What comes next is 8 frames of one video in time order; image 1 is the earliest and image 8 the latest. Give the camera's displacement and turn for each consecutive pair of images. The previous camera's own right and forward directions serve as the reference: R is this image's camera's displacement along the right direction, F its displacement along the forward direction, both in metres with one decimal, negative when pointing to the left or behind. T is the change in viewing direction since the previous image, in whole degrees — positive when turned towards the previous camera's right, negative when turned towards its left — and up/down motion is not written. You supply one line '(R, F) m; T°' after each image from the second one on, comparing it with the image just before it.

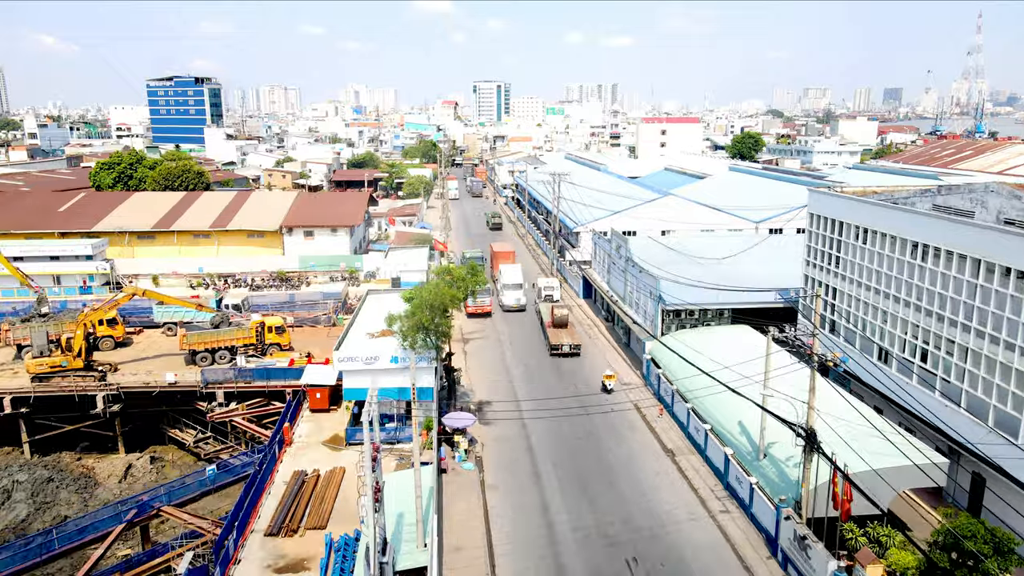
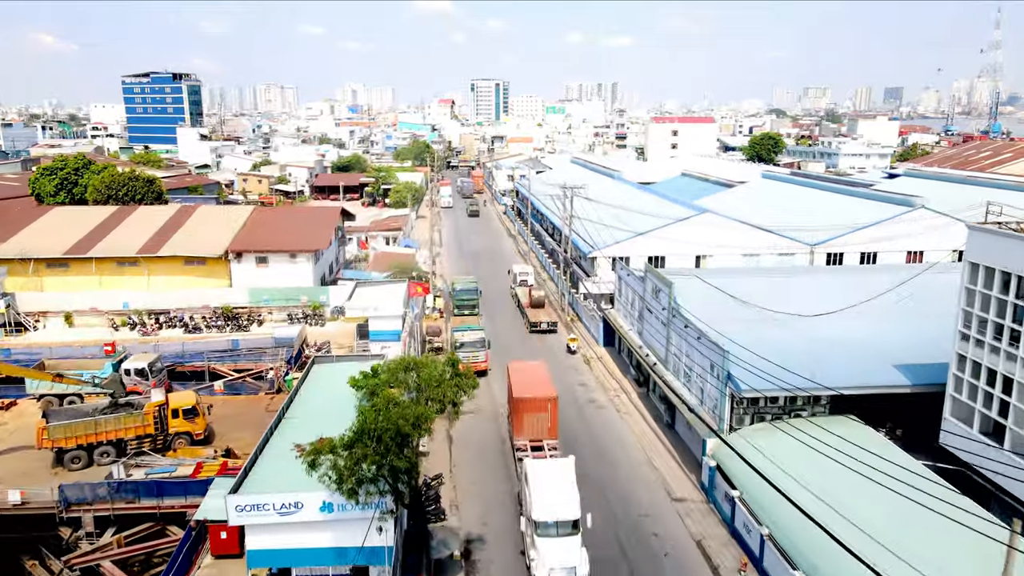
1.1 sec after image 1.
(-0.1, +6.5) m; 0°
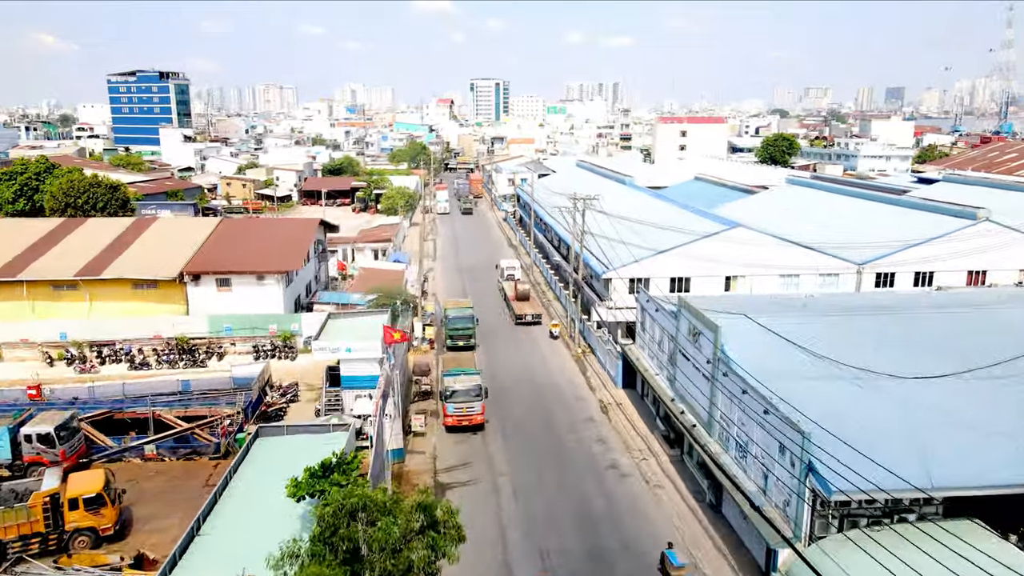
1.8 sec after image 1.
(-0.1, +3.8) m; 0°
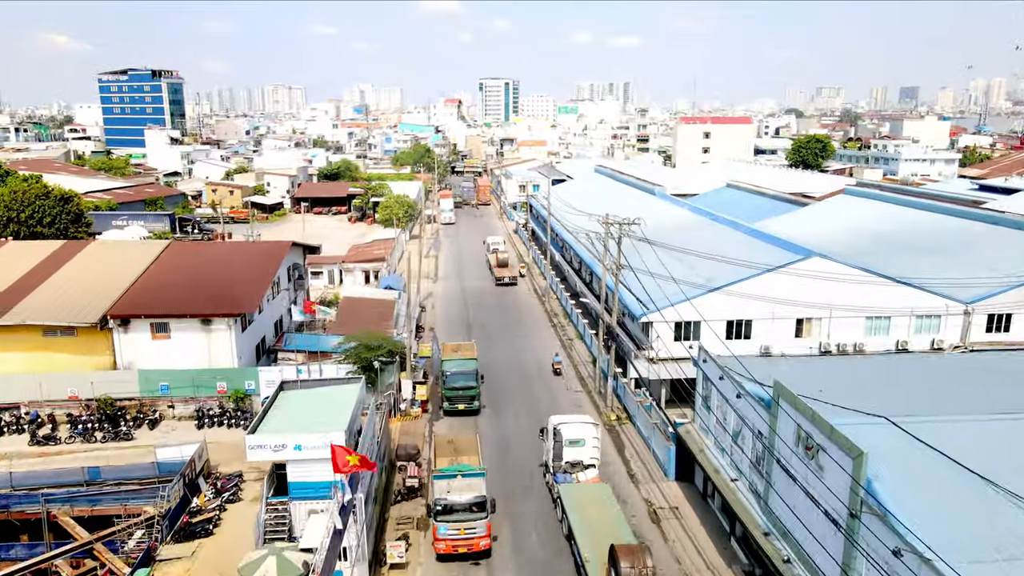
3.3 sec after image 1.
(-0.1, +5.2) m; -1°
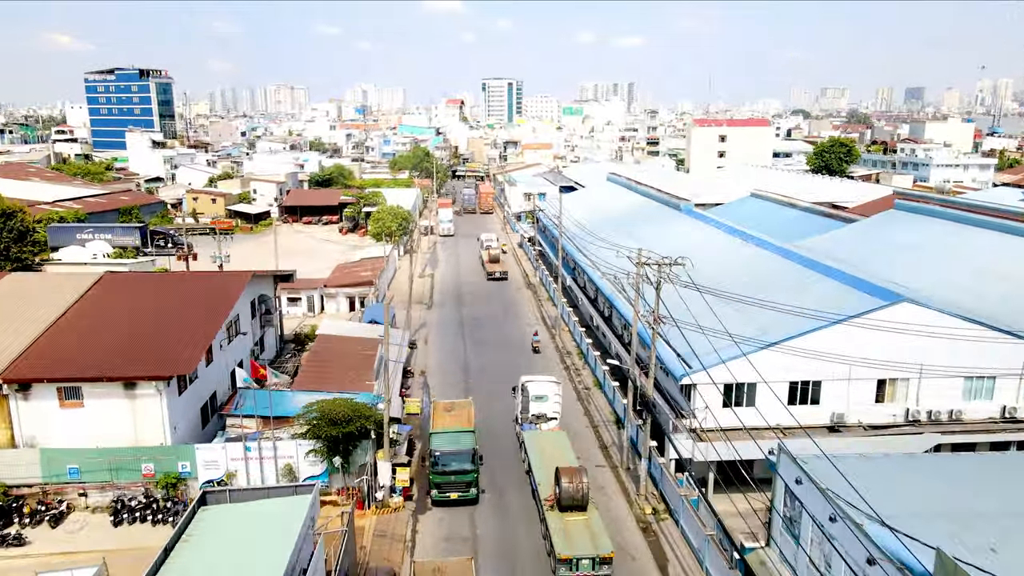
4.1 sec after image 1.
(-0.1, +4.1) m; 0°
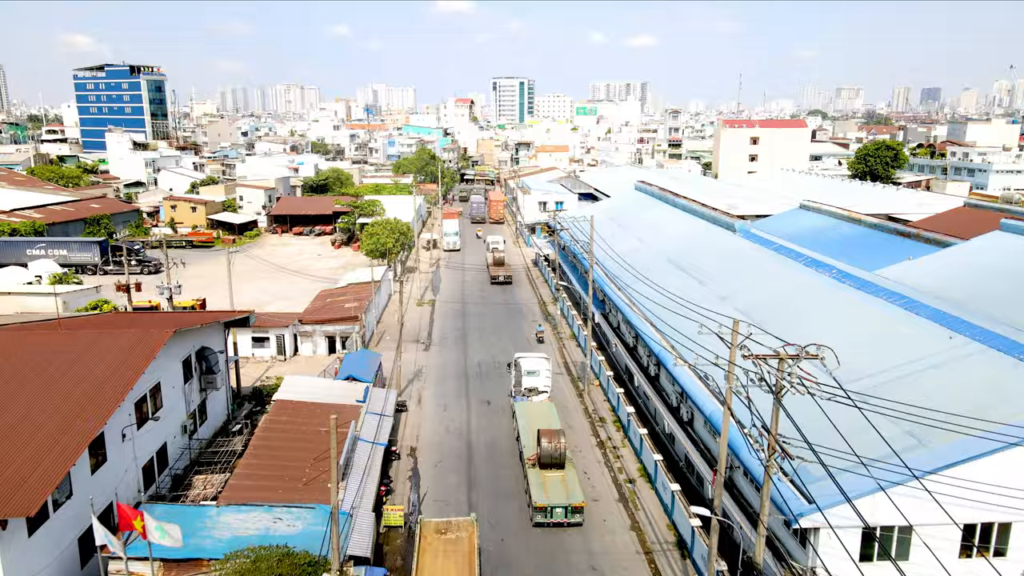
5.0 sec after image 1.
(-0.2, +5.4) m; -1°
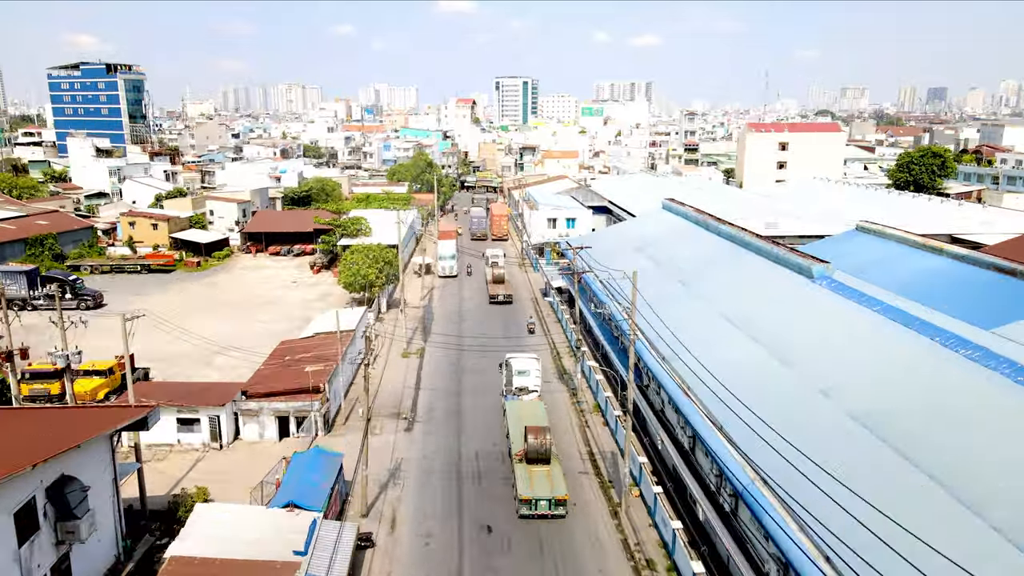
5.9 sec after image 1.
(-0.1, +5.6) m; 0°
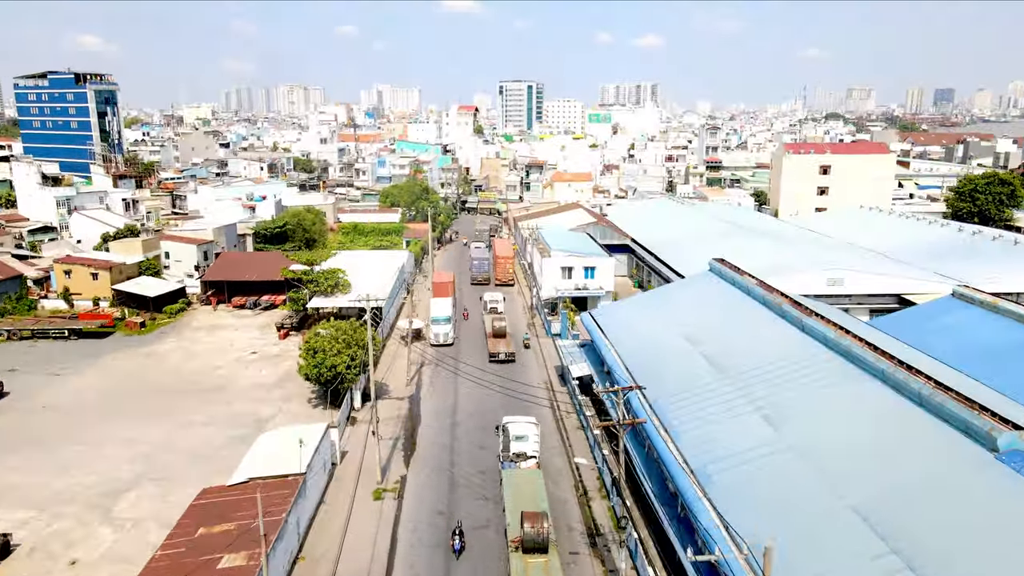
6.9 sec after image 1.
(-0.2, +6.5) m; 0°
